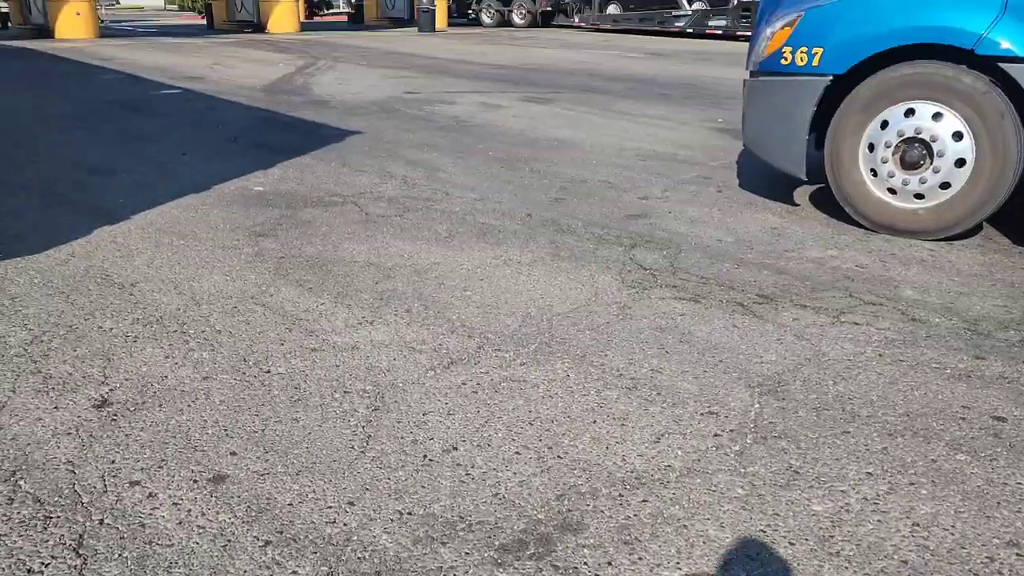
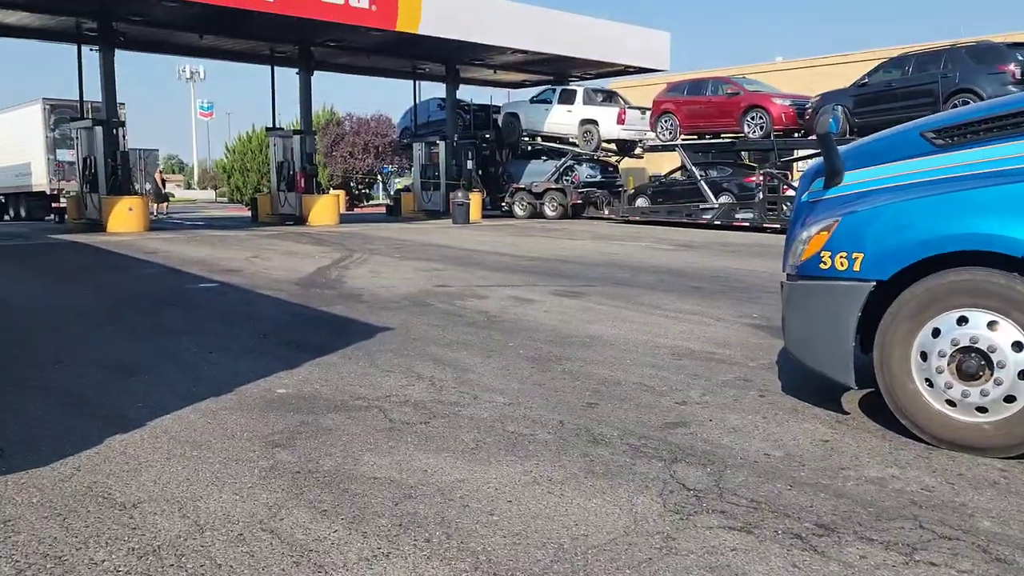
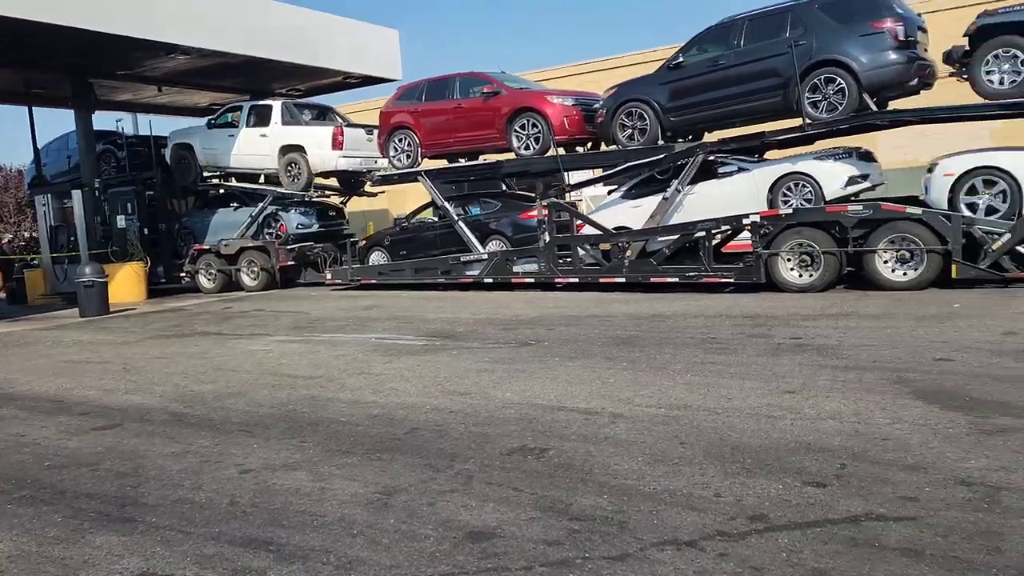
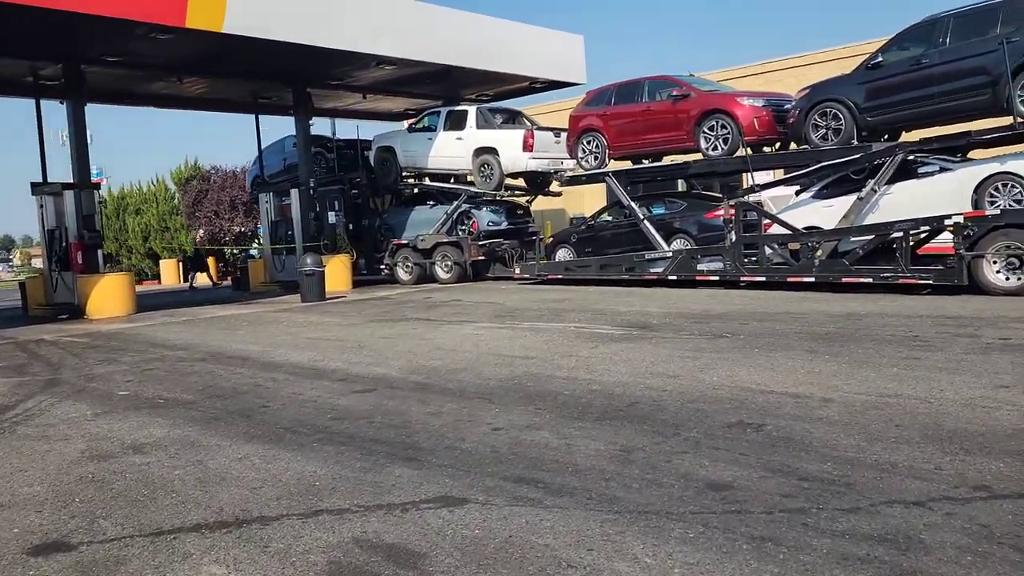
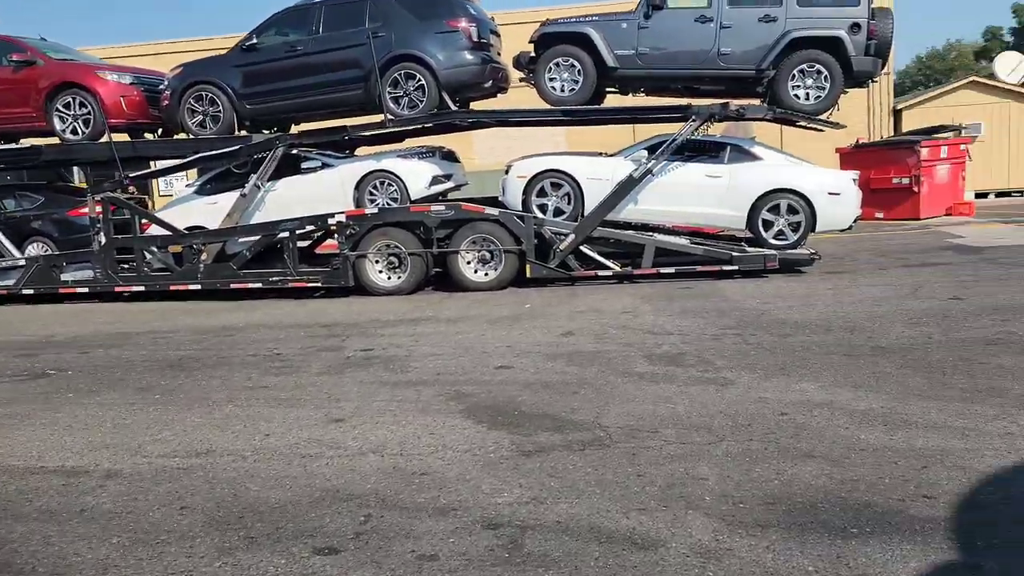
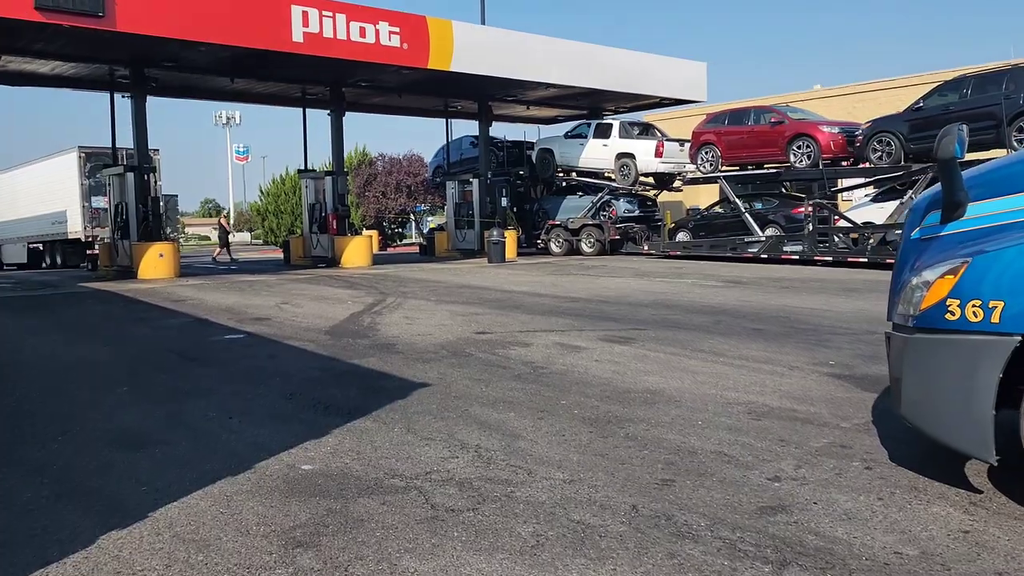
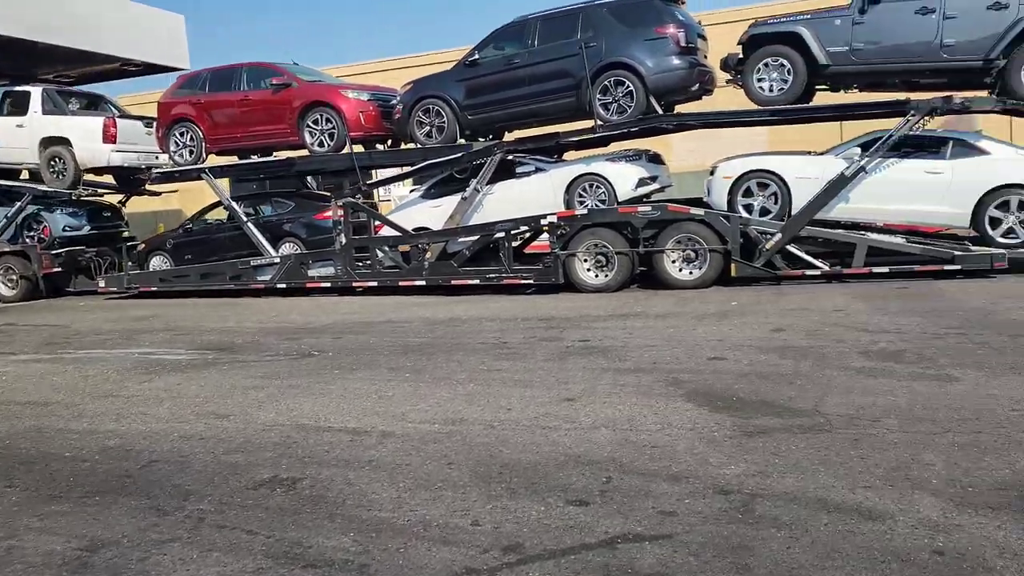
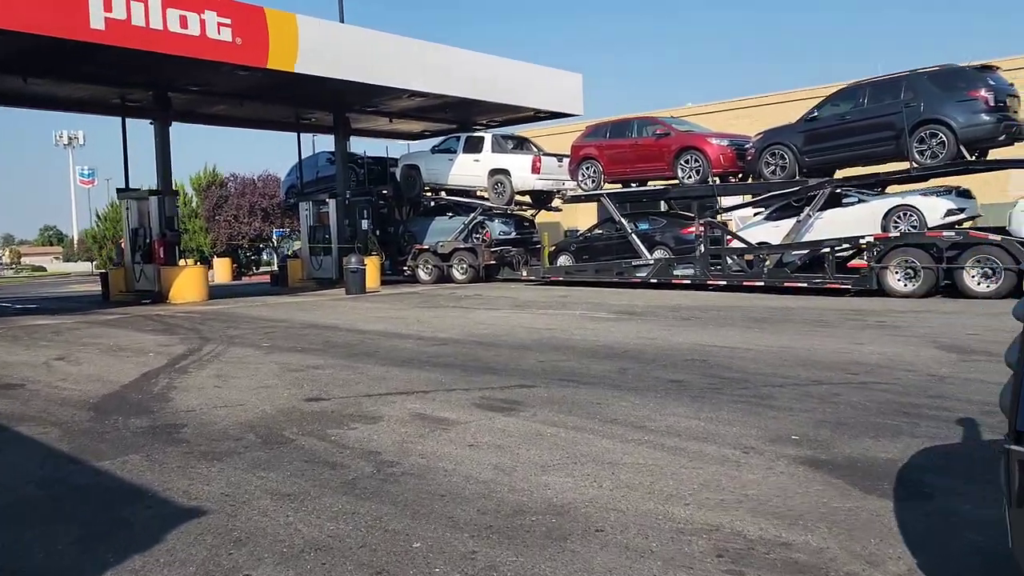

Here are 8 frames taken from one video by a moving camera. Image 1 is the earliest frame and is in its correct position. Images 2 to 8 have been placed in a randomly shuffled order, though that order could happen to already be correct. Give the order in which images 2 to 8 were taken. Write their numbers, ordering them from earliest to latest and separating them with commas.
2, 6, 8, 4, 3, 7, 5
